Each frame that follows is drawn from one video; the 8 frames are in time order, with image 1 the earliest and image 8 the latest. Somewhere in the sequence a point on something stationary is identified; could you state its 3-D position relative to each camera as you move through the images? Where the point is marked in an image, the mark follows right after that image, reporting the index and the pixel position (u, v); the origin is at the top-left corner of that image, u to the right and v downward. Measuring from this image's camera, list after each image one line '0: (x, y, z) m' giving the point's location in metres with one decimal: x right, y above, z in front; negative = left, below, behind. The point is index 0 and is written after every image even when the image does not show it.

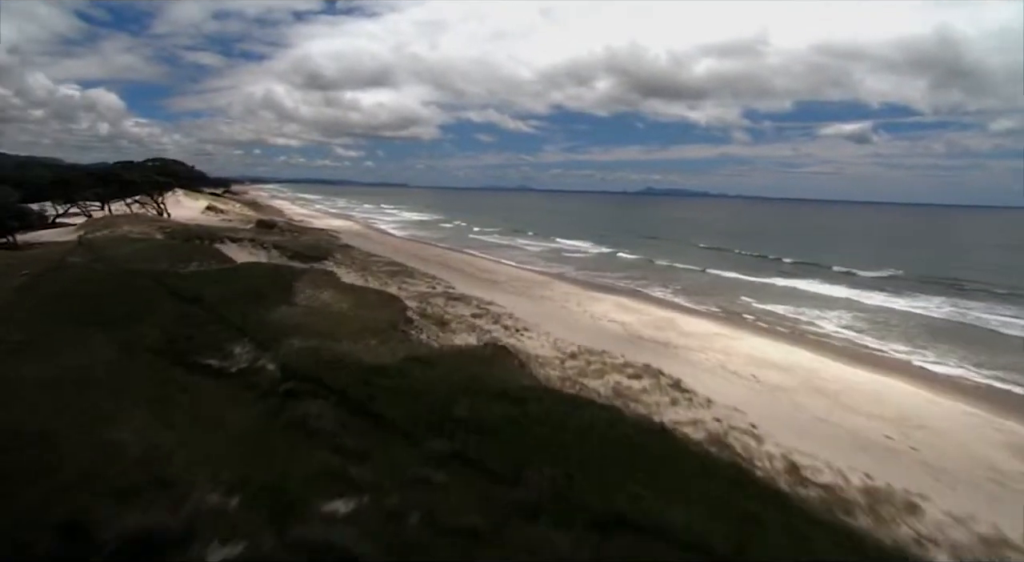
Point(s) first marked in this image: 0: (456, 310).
0: (-1.8, -1.0, +18.6) m
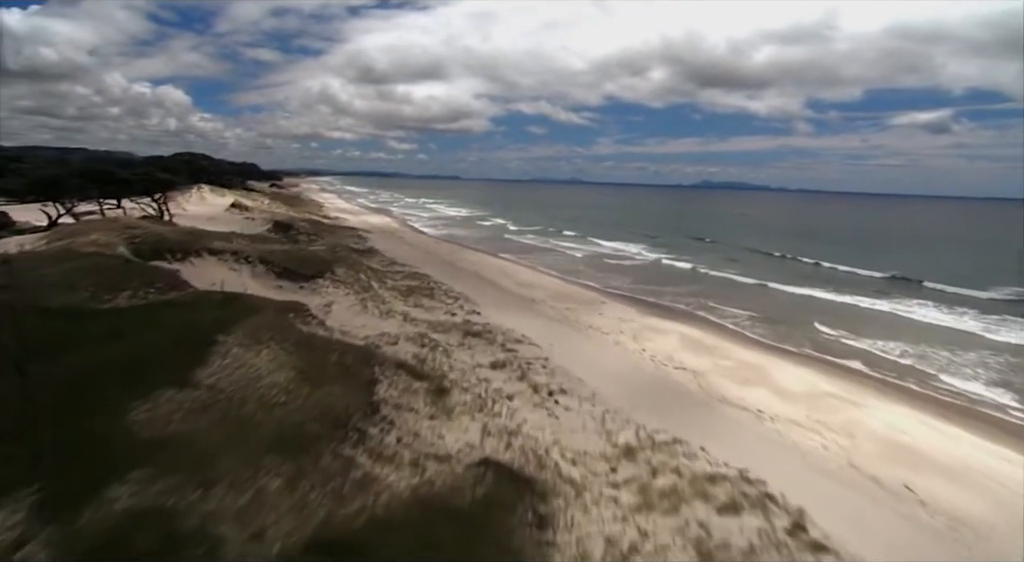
0: (-1.0, -1.9, +13.9) m
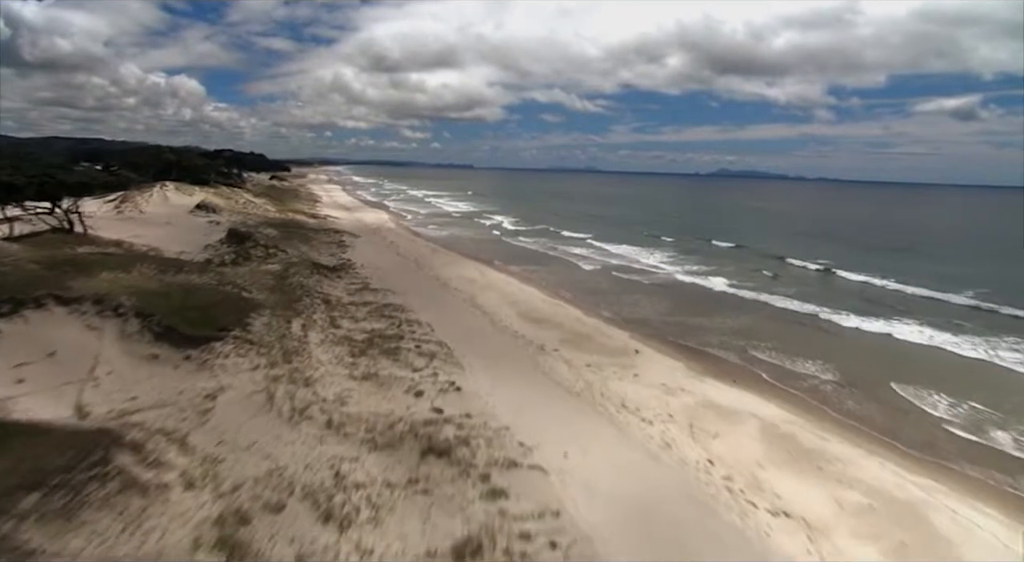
0: (-1.3, -3.3, +7.5) m
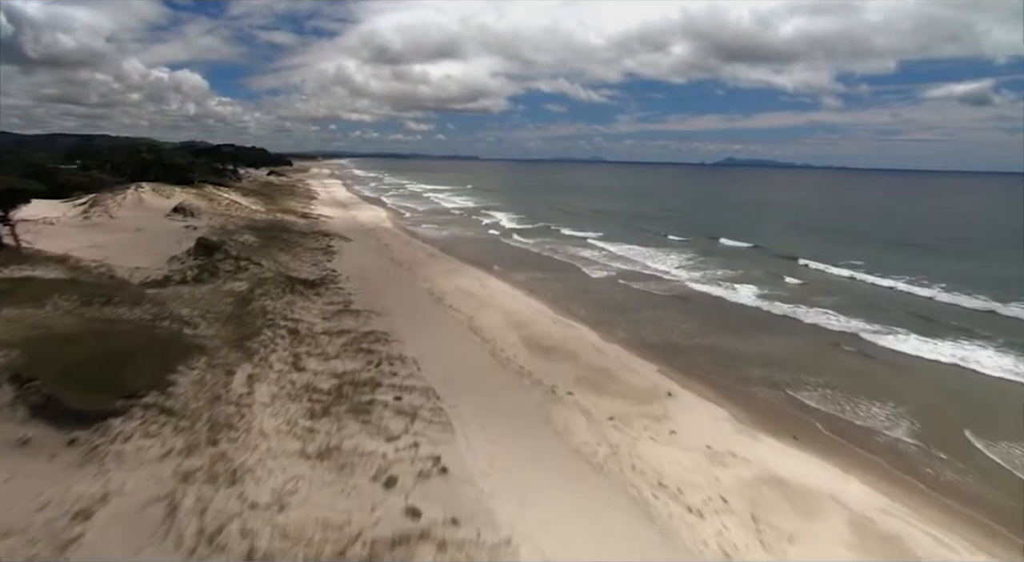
0: (-1.3, -4.2, +4.2) m
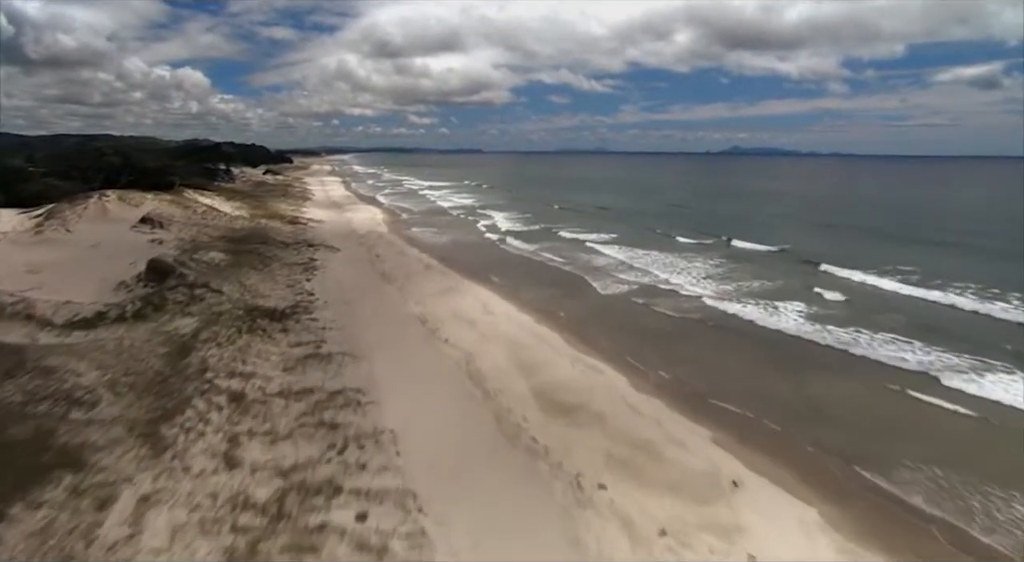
0: (-1.1, -5.4, +0.4) m
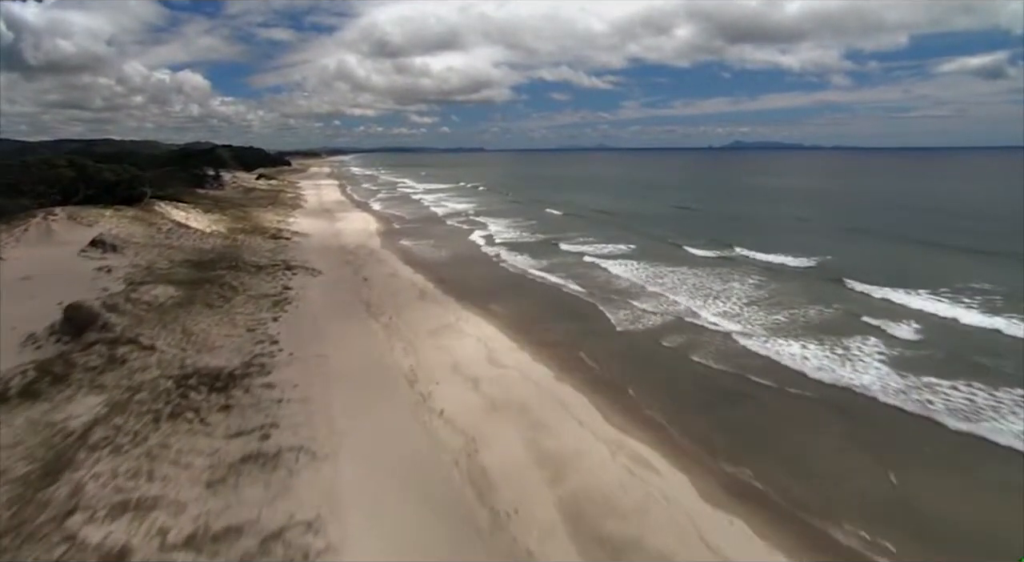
0: (-0.8, -6.8, -4.1) m
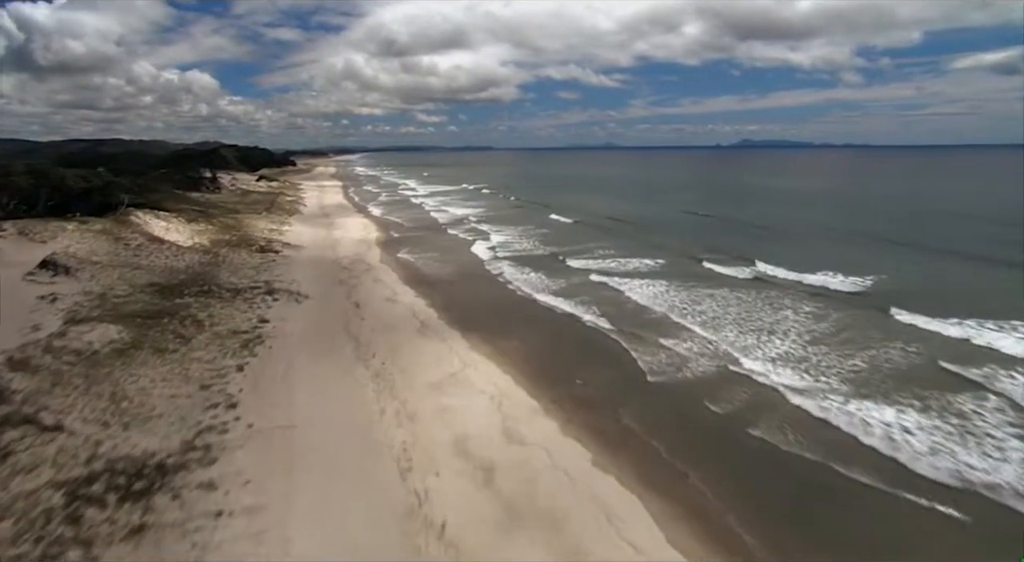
0: (-0.5, -8.0, -8.2) m
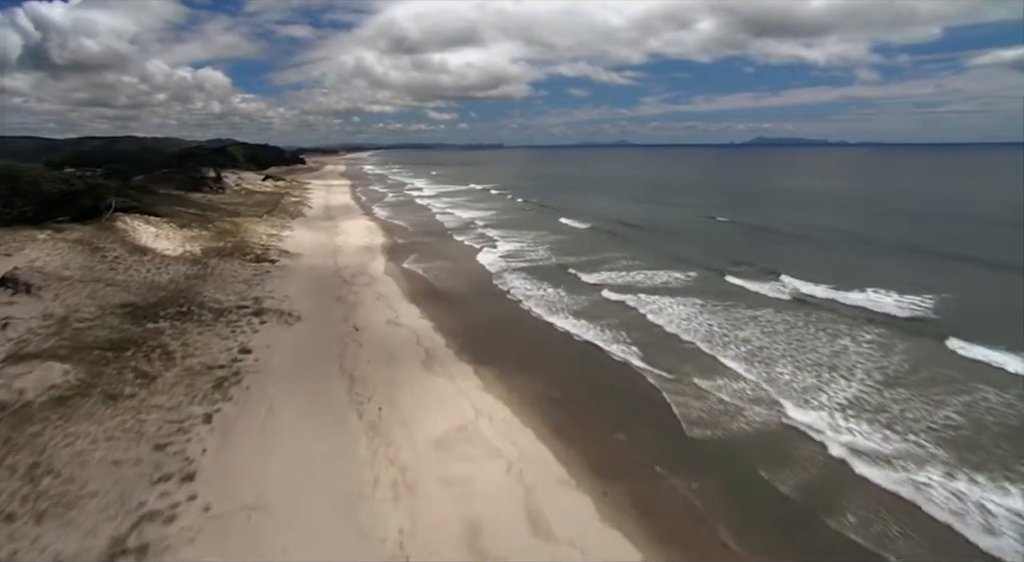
0: (-0.4, -9.0, -11.3) m
